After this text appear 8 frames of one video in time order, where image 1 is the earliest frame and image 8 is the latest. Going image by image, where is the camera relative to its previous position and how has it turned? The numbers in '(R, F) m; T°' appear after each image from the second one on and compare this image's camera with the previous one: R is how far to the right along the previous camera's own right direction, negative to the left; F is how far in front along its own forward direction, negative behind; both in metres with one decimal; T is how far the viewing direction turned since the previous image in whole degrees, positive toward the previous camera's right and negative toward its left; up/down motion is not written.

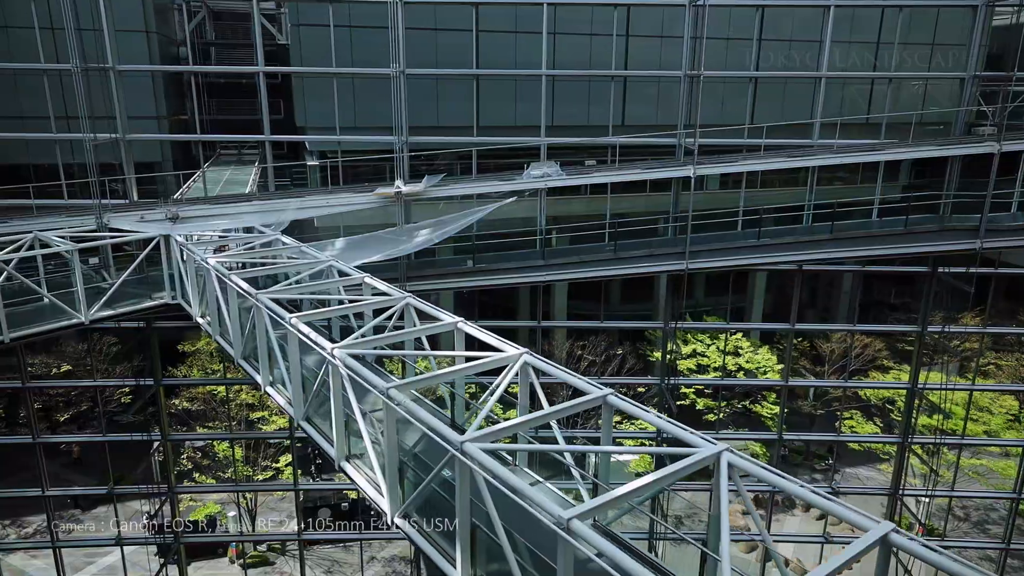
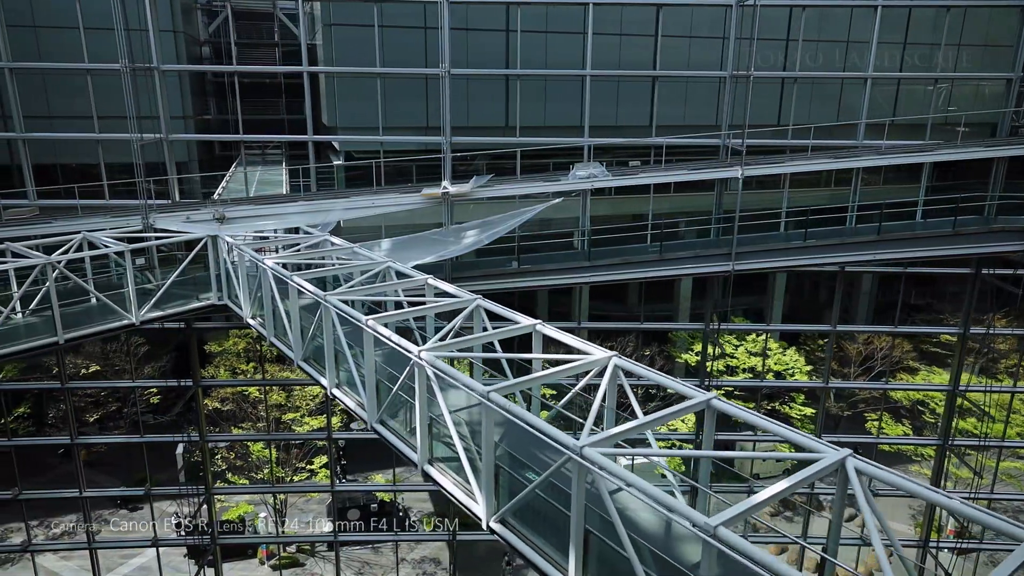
(-0.7, 0.0) m; 0°
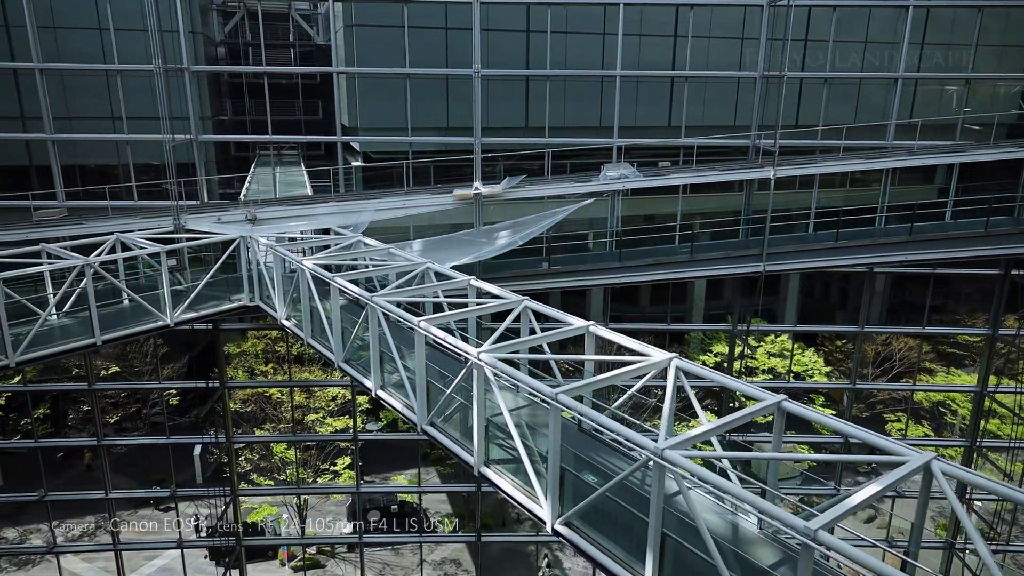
(-0.5, 0.0) m; 0°
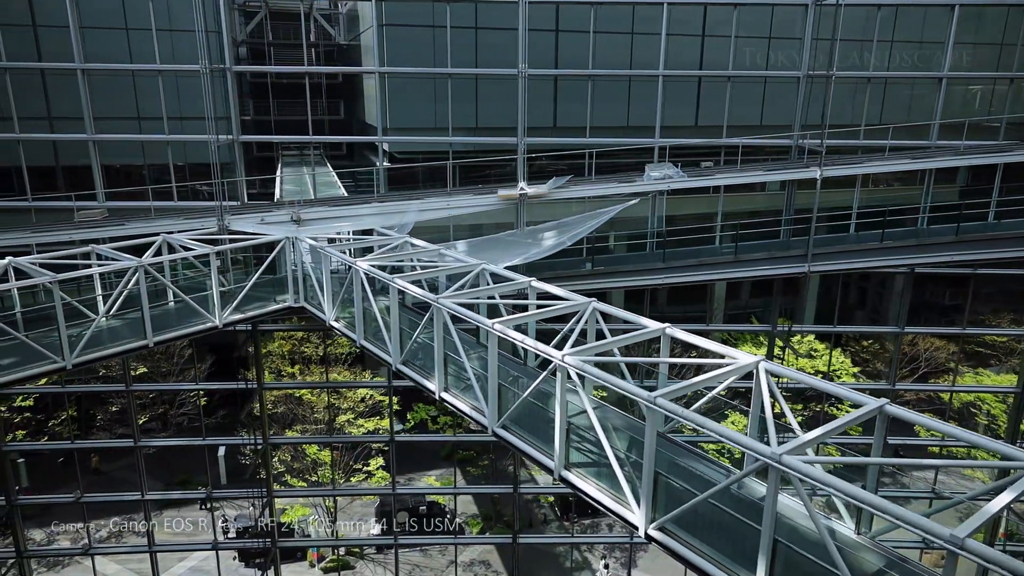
(-0.6, +0.1) m; 0°
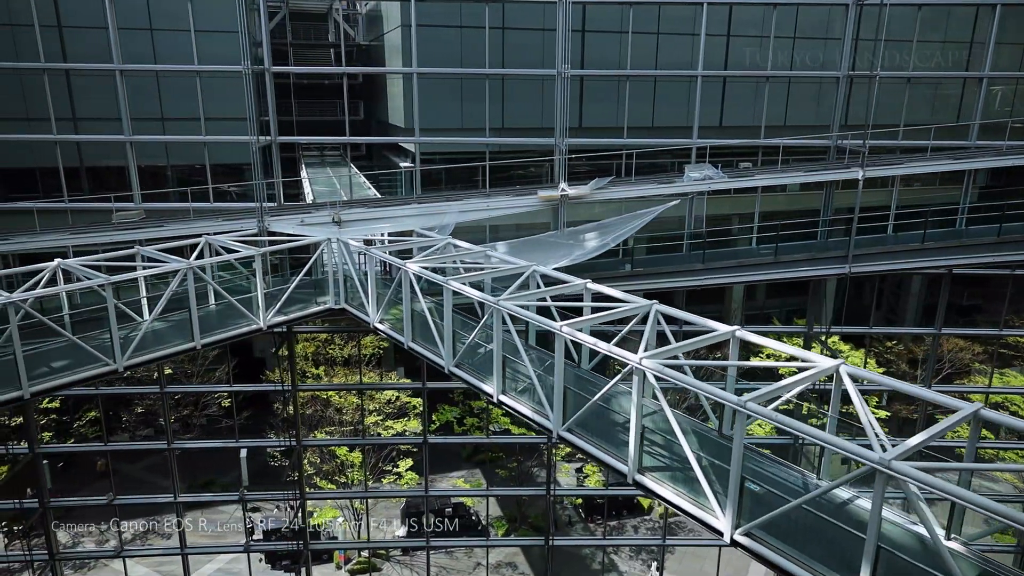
(-0.6, 0.0) m; 0°
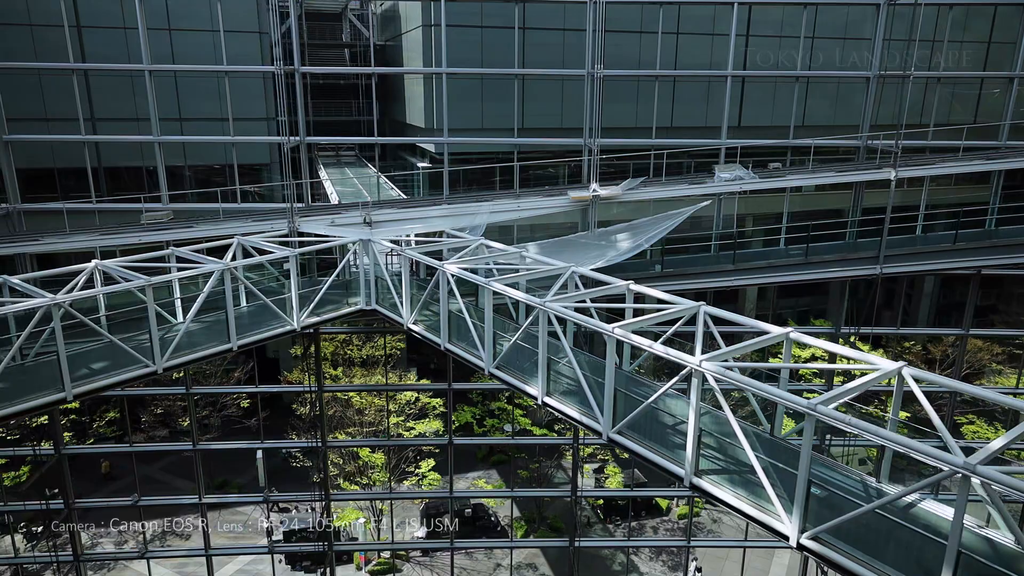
(-0.4, 0.0) m; 0°
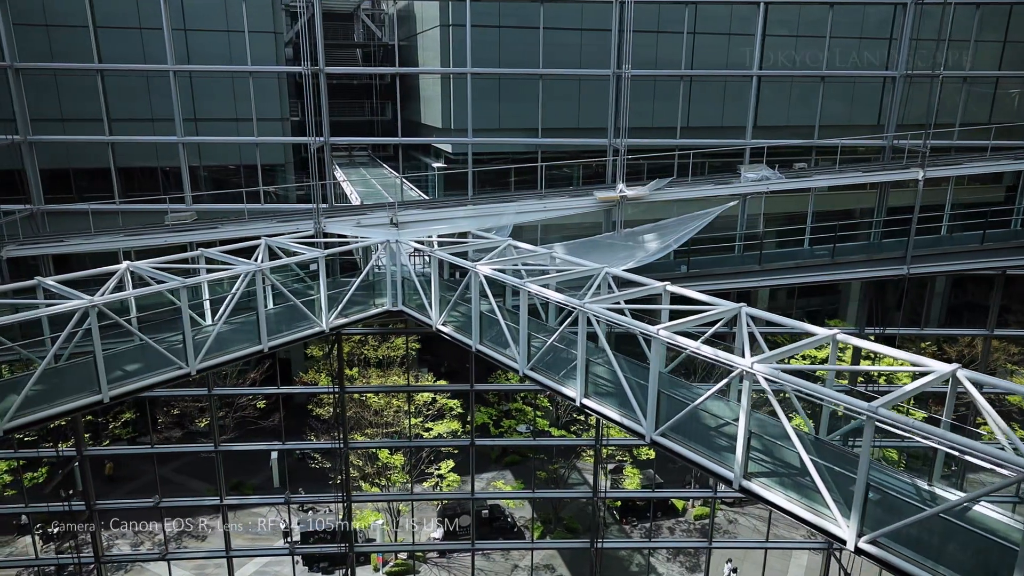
(-0.4, 0.0) m; 0°
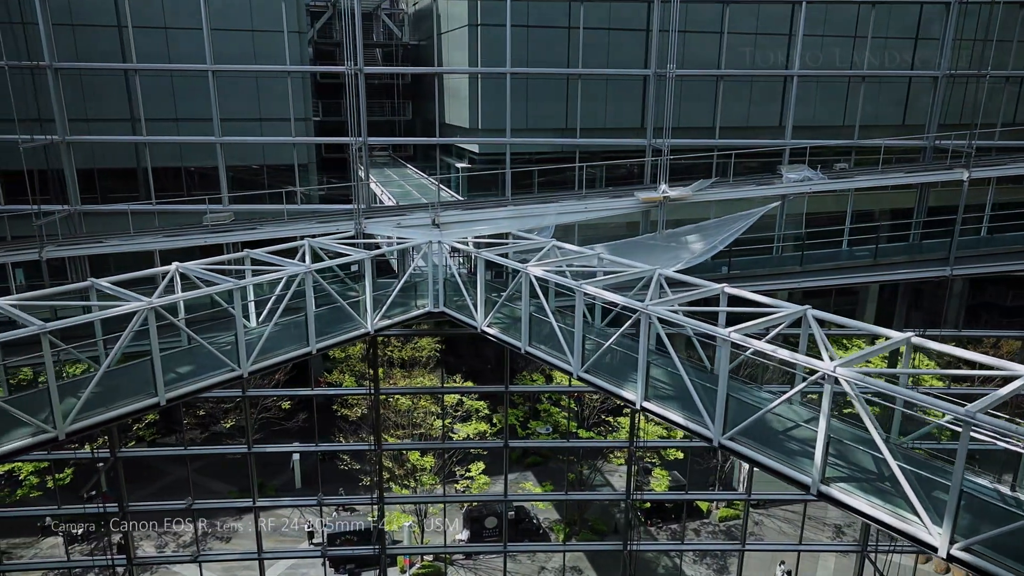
(-0.6, +0.1) m; 0°
